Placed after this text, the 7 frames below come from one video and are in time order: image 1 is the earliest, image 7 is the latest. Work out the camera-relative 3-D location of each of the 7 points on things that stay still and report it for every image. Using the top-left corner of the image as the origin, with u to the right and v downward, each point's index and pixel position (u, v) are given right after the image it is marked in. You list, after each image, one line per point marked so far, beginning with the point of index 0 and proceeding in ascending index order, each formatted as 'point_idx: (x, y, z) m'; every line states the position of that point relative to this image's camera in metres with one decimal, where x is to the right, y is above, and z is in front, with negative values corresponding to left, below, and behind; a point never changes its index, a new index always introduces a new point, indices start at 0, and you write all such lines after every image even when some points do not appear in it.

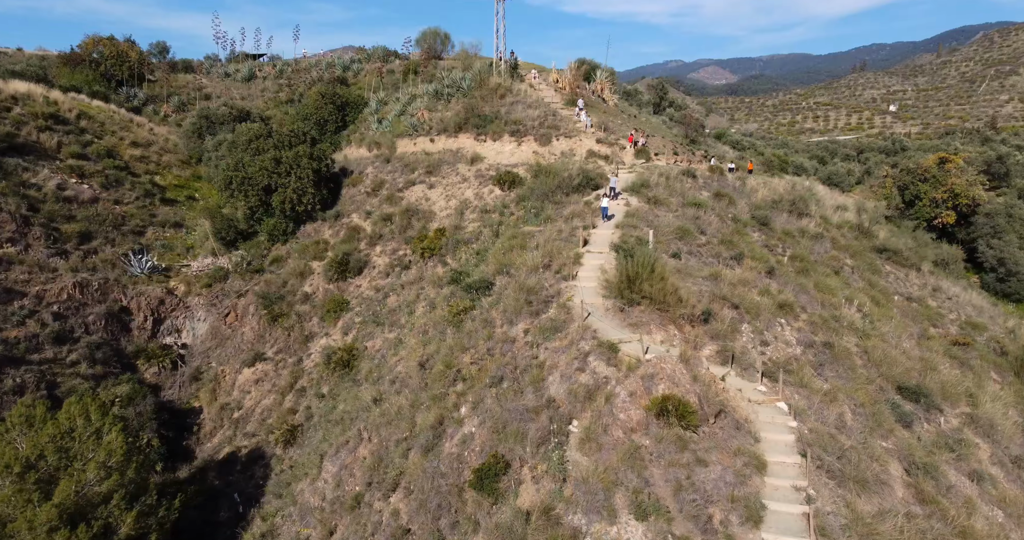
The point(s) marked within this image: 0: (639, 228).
0: (+3.5, +1.1, +15.5) m
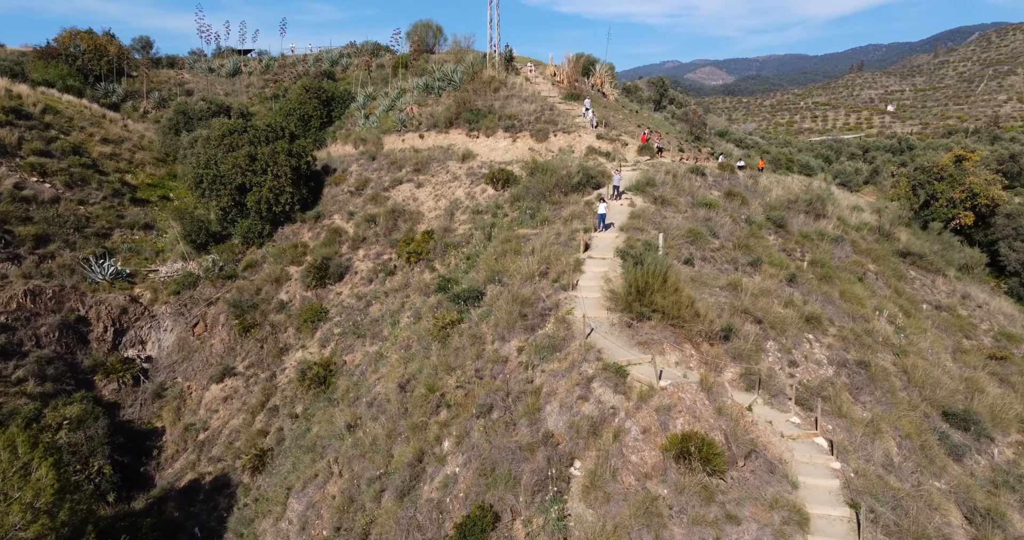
0: (+3.3, +1.0, +14.0) m
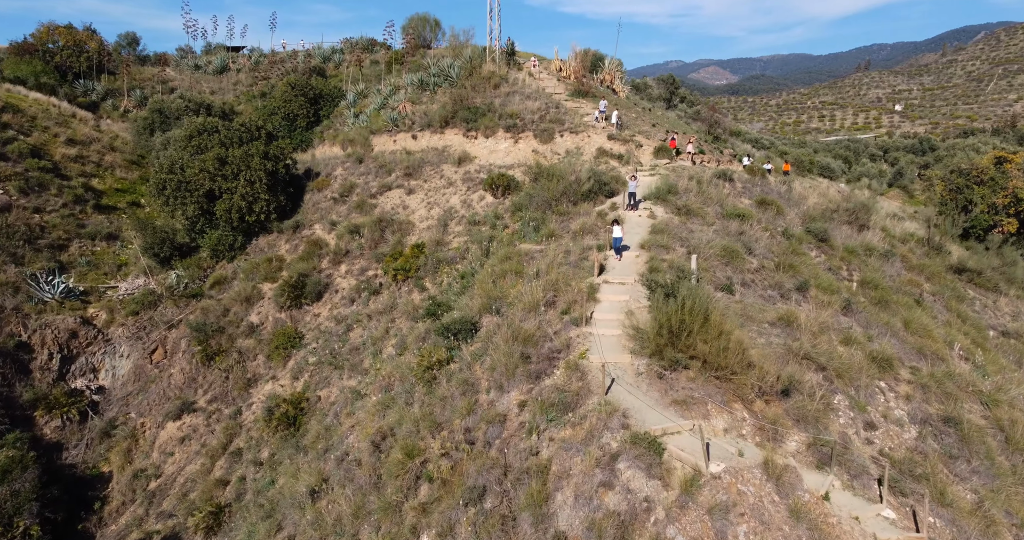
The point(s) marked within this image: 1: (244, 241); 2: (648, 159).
0: (+3.4, +0.4, +11.8) m
1: (-8.7, +0.9, +18.2) m
2: (+4.7, +3.8, +19.2) m
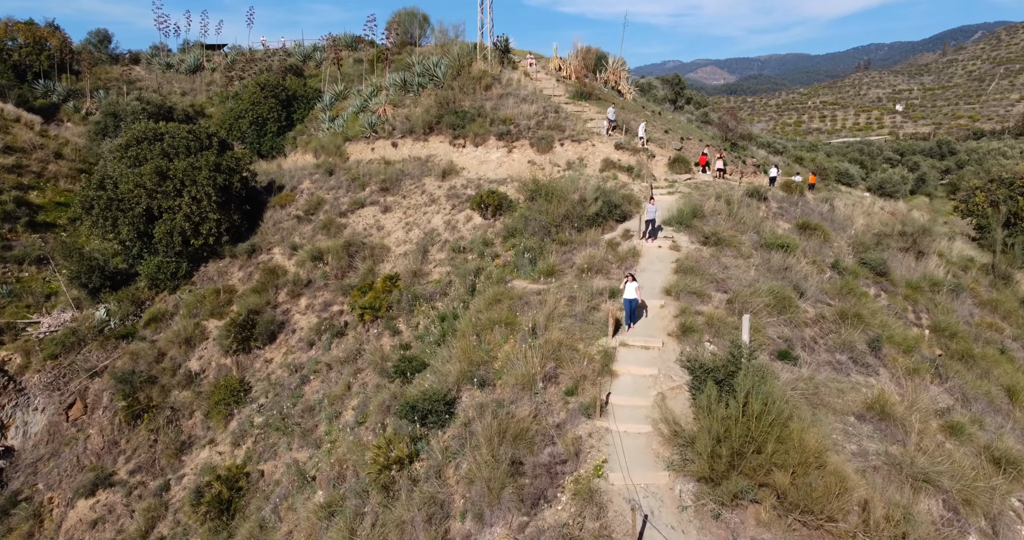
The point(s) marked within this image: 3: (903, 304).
0: (+3.2, -0.4, +9.1) m
1: (-8.9, +0.1, +15.5) m
2: (+4.4, +2.9, +16.5) m
3: (+8.0, -0.7, +11.4) m
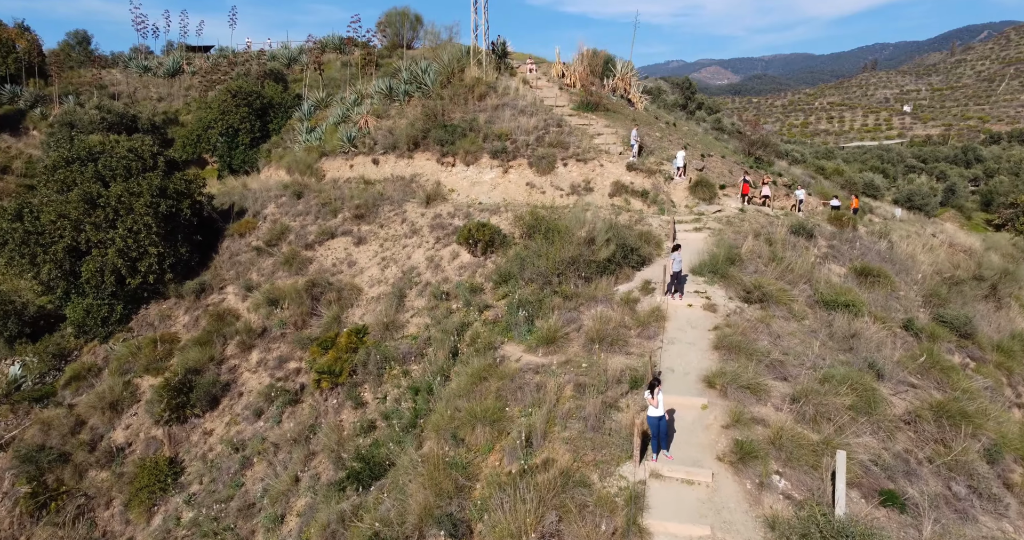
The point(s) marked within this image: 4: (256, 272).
0: (+3.0, -1.5, +6.7) m
1: (-9.1, -1.0, +13.1) m
2: (+4.3, +1.9, +14.1) m
3: (+7.8, -1.7, +8.9) m
4: (-6.3, 0.0, +13.8) m
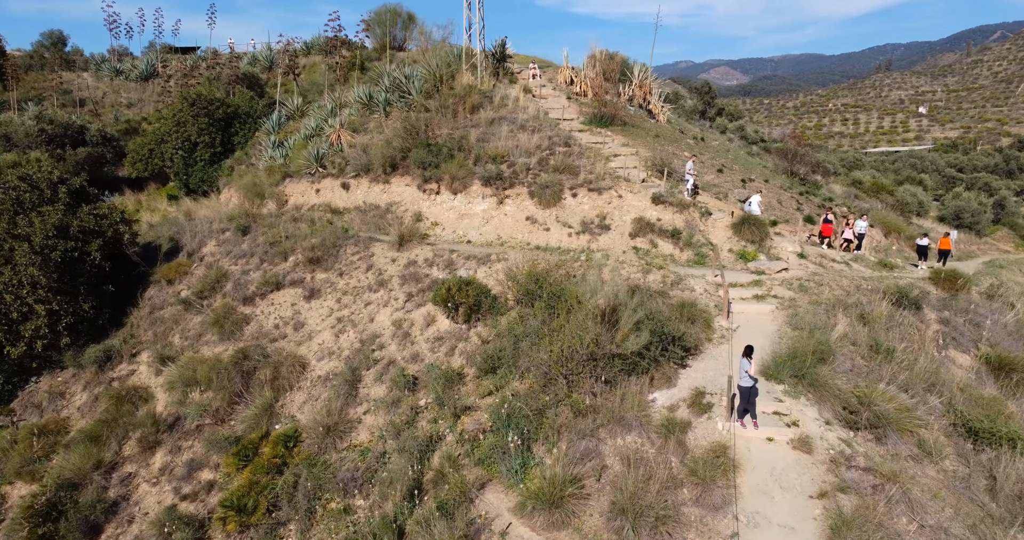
0: (+2.8, -2.6, +3.6) m
1: (-9.2, -2.1, +10.2) m
2: (+4.2, +0.6, +11.0) m
3: (+7.6, -2.9, +5.8) m
4: (-6.4, -1.2, +10.8) m
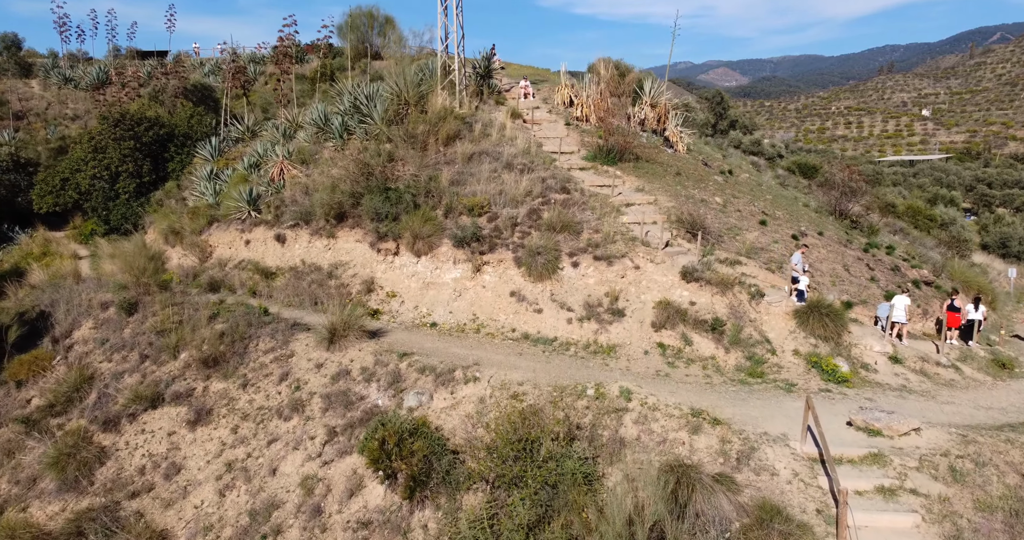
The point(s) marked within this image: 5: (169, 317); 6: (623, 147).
0: (+2.5, -4.2, +0.3) m
1: (-9.5, -3.7, +6.9) m
2: (+3.9, -0.9, +7.8) m
3: (+7.3, -4.4, +2.5) m
4: (-6.8, -2.7, +7.6) m
5: (-5.6, -0.8, +9.2) m
6: (+2.4, +2.7, +11.9) m
